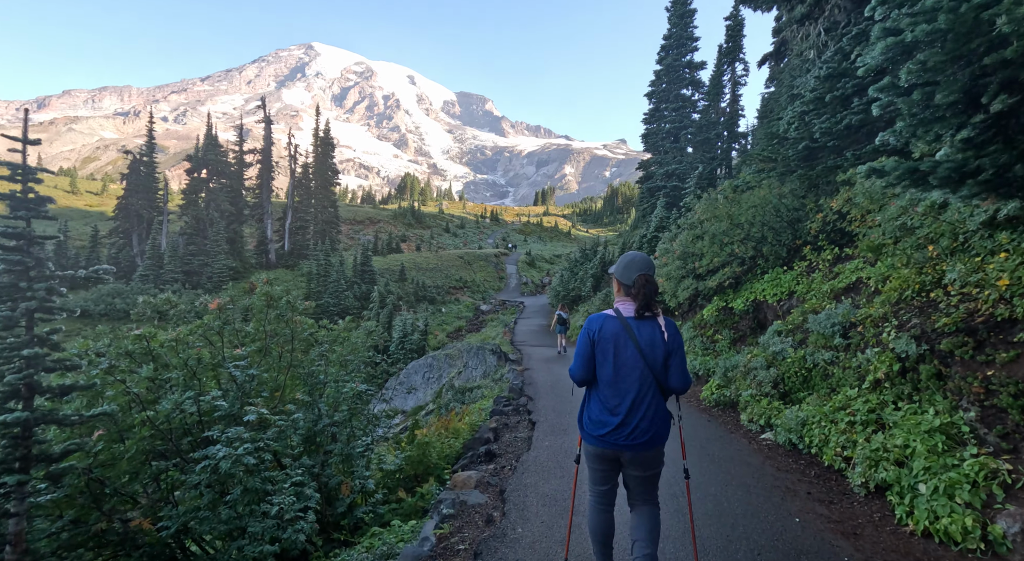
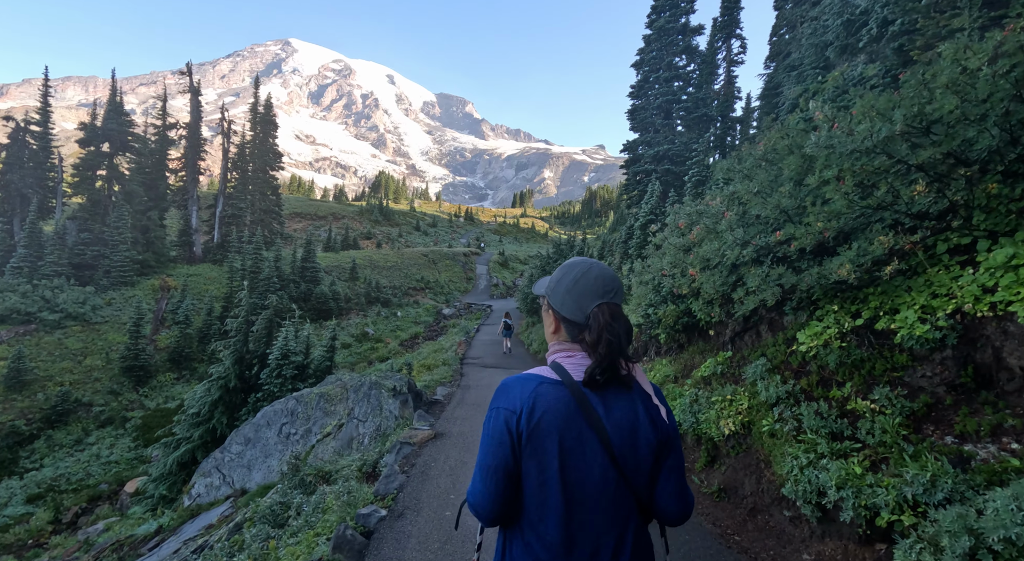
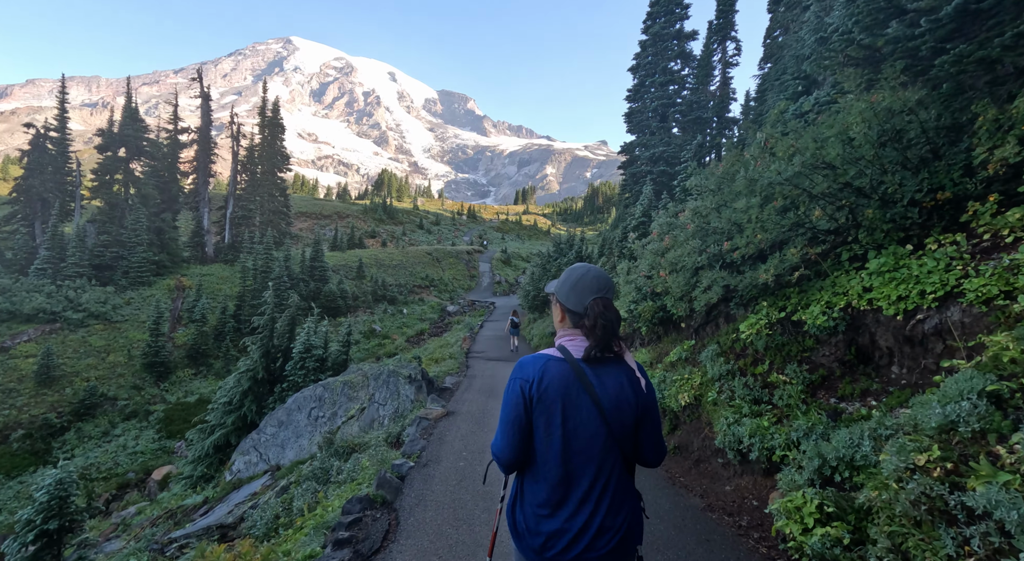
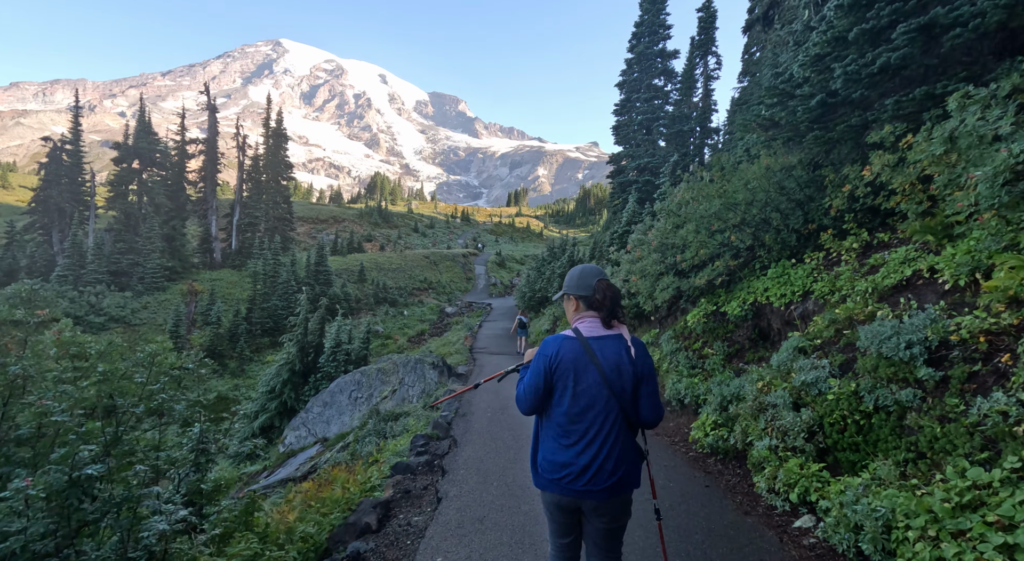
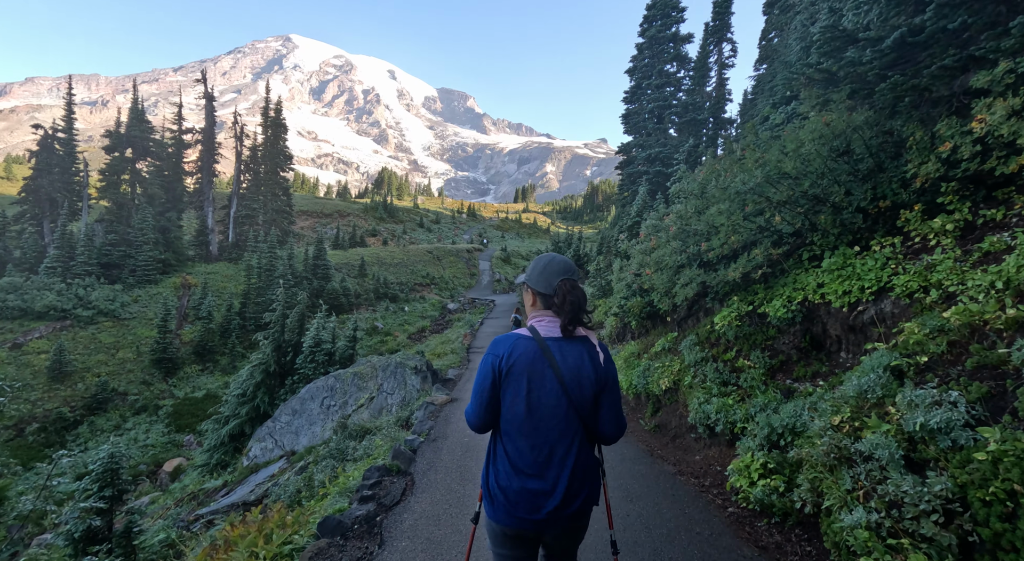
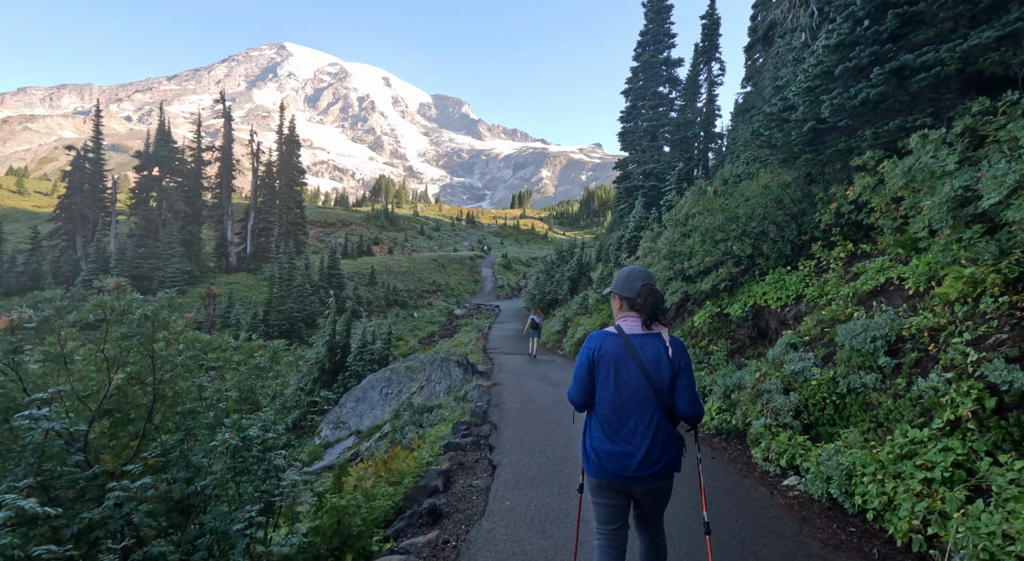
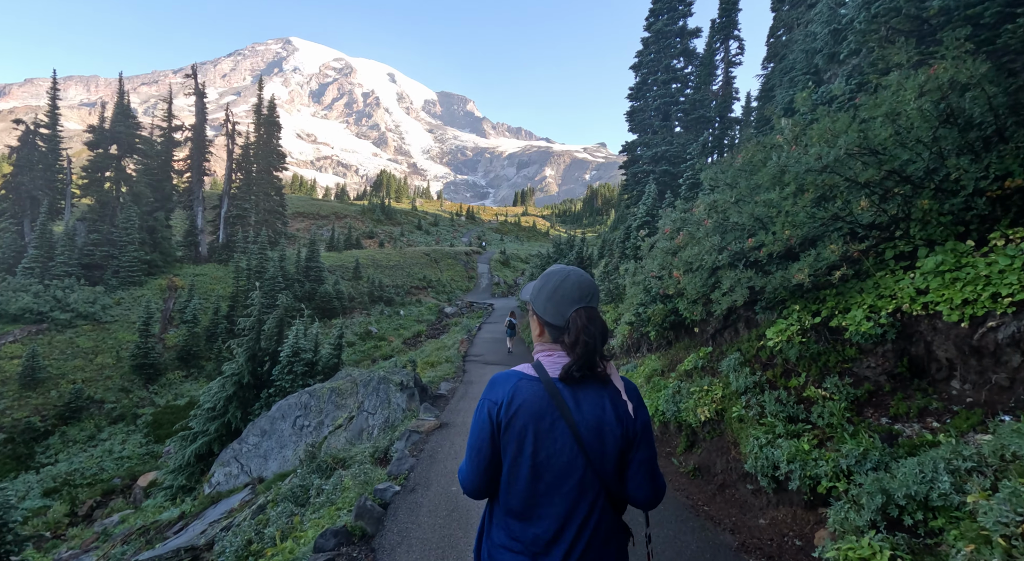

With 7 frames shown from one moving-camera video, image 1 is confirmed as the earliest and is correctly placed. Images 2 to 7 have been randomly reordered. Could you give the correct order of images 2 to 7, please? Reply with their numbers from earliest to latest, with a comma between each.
6, 4, 5, 3, 7, 2
